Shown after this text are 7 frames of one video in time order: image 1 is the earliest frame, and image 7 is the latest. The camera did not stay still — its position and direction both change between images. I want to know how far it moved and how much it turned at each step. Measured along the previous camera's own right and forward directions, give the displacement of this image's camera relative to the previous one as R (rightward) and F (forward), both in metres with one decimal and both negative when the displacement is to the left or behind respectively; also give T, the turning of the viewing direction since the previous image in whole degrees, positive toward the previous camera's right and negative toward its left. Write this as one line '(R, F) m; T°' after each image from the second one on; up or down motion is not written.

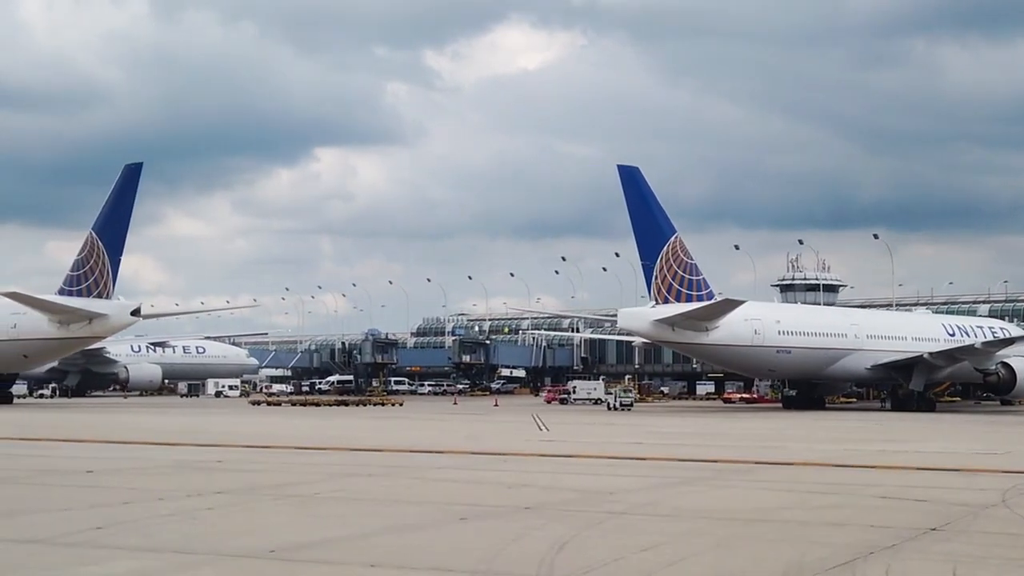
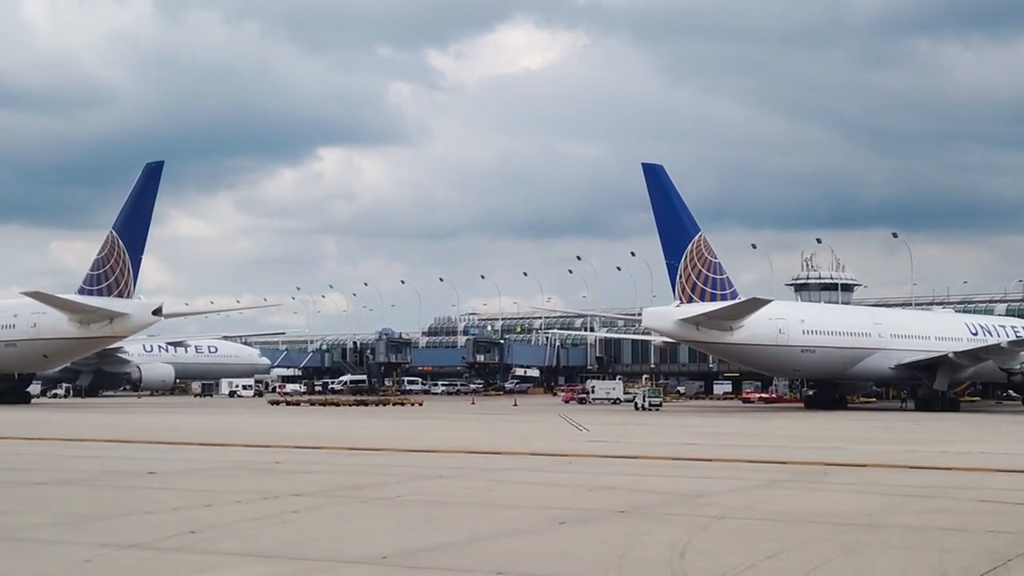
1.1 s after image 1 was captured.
(-0.8, +0.3) m; 0°
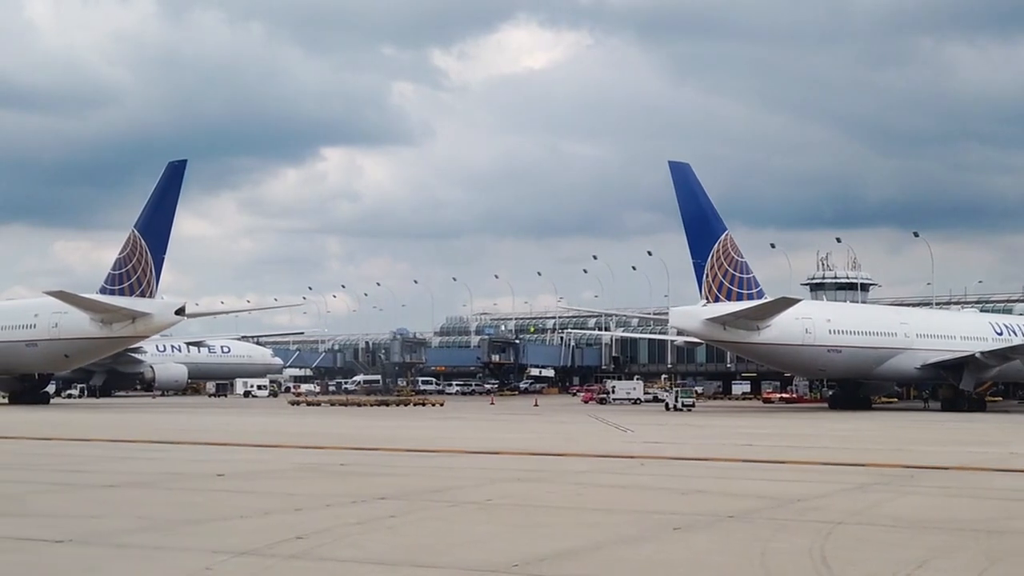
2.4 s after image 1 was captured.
(-0.9, +0.3) m; 0°
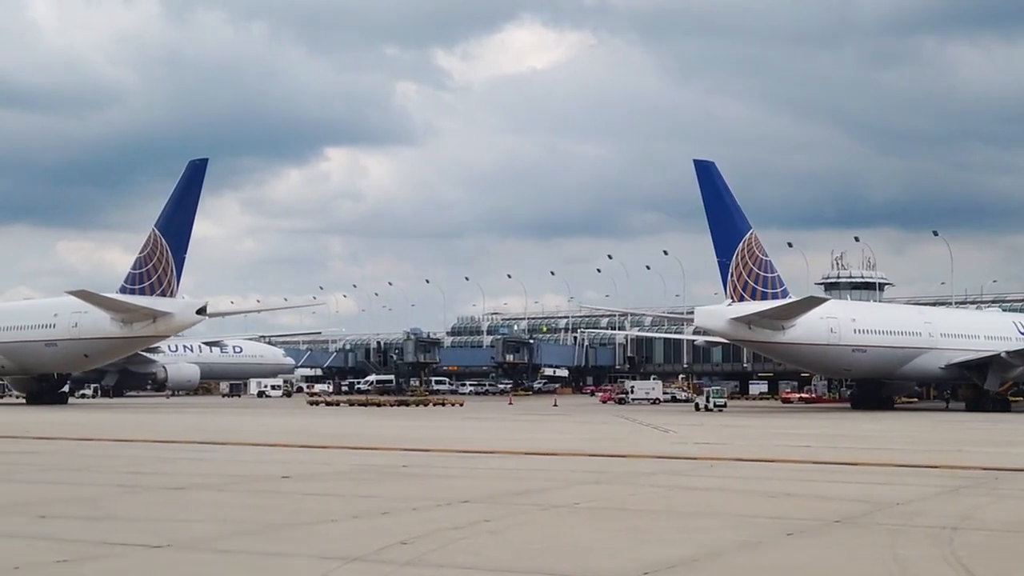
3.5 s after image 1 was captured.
(-0.8, +0.3) m; 0°
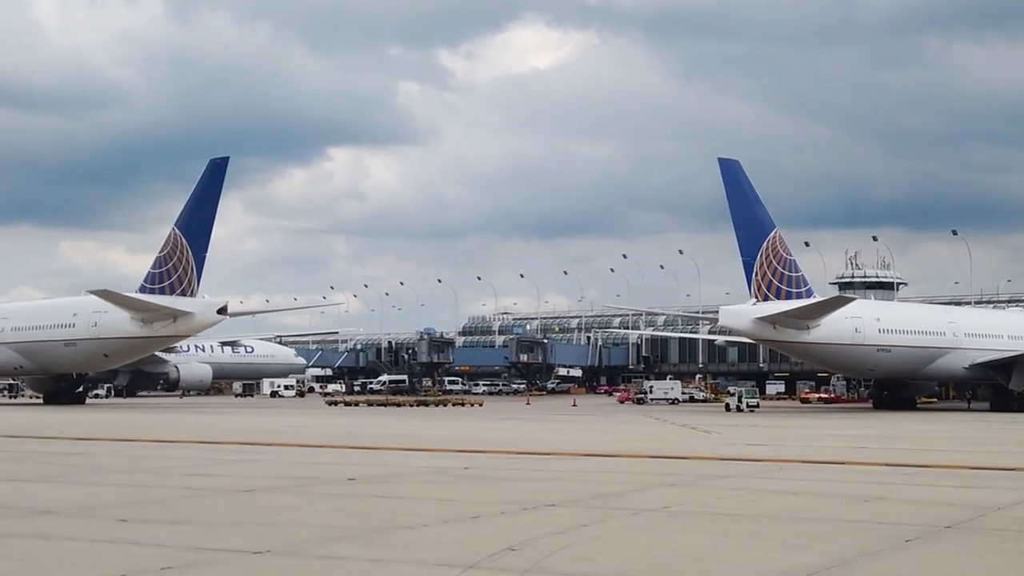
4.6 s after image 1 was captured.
(-0.8, +0.3) m; 0°
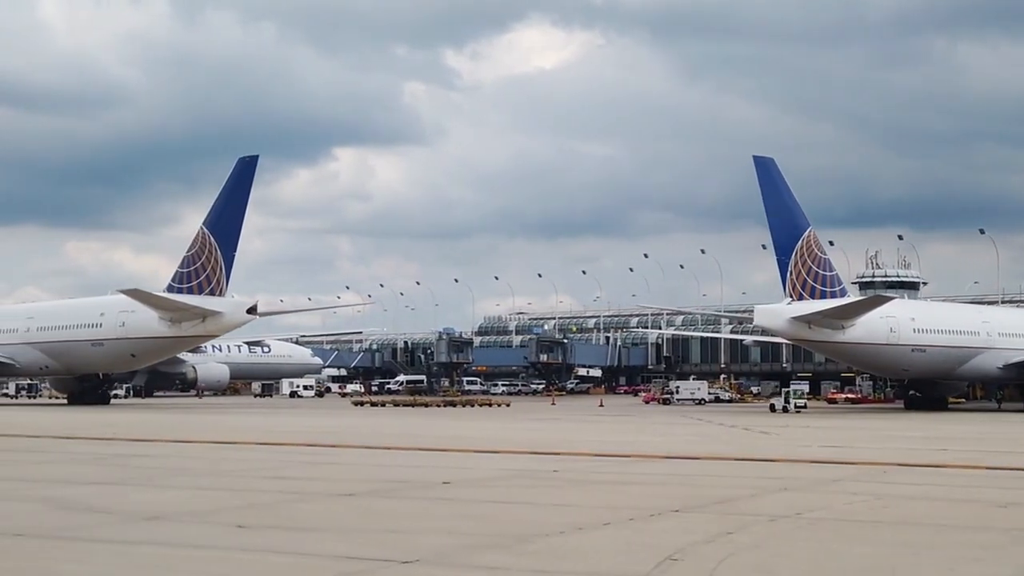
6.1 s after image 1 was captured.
(-1.0, +0.4) m; 0°
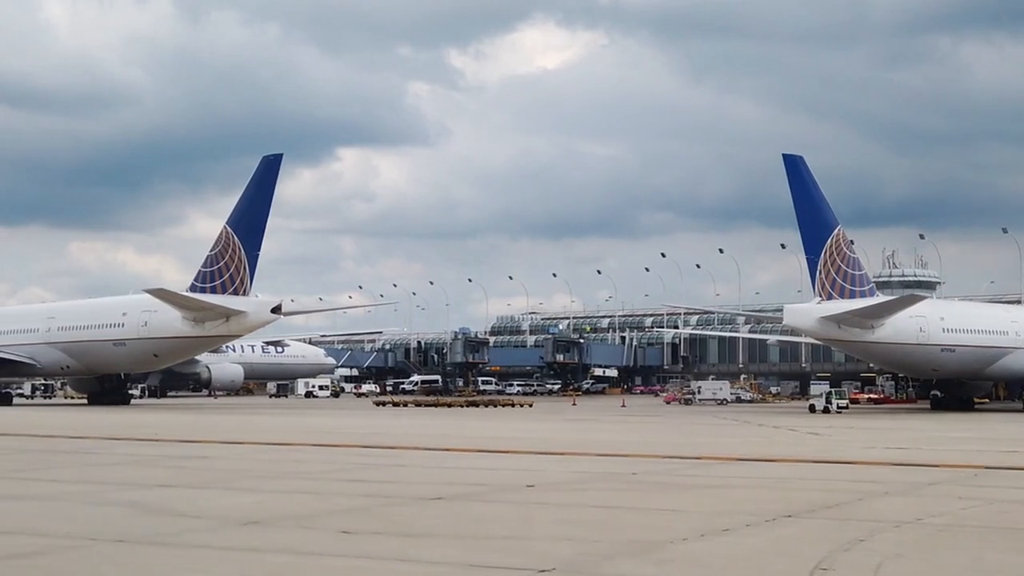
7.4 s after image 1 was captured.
(-0.9, +0.4) m; 0°
